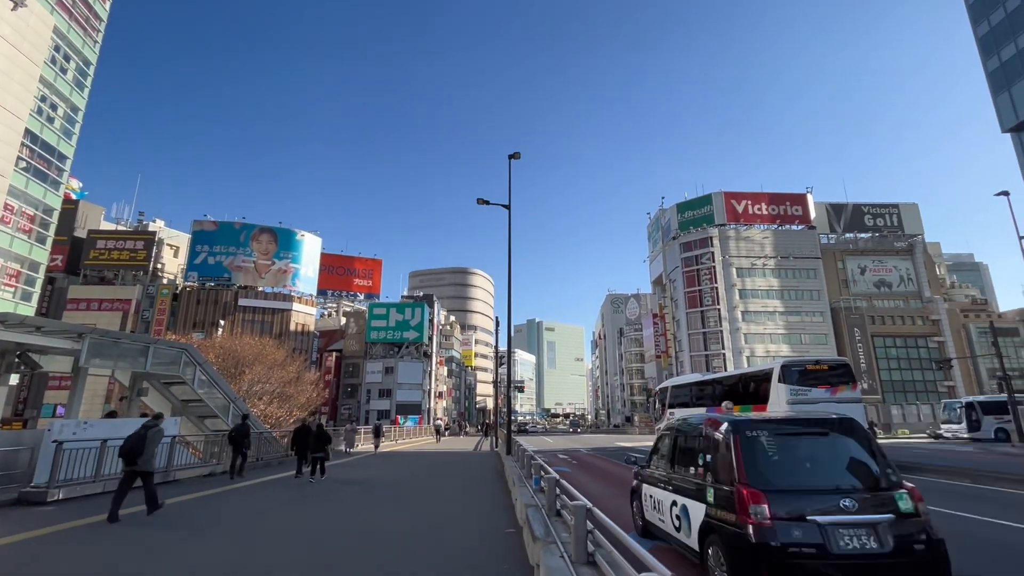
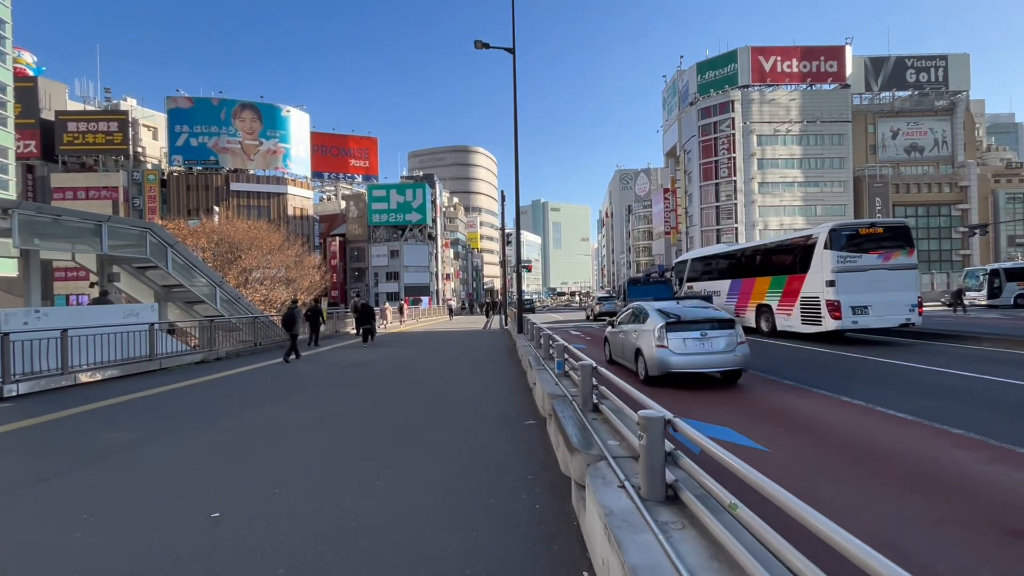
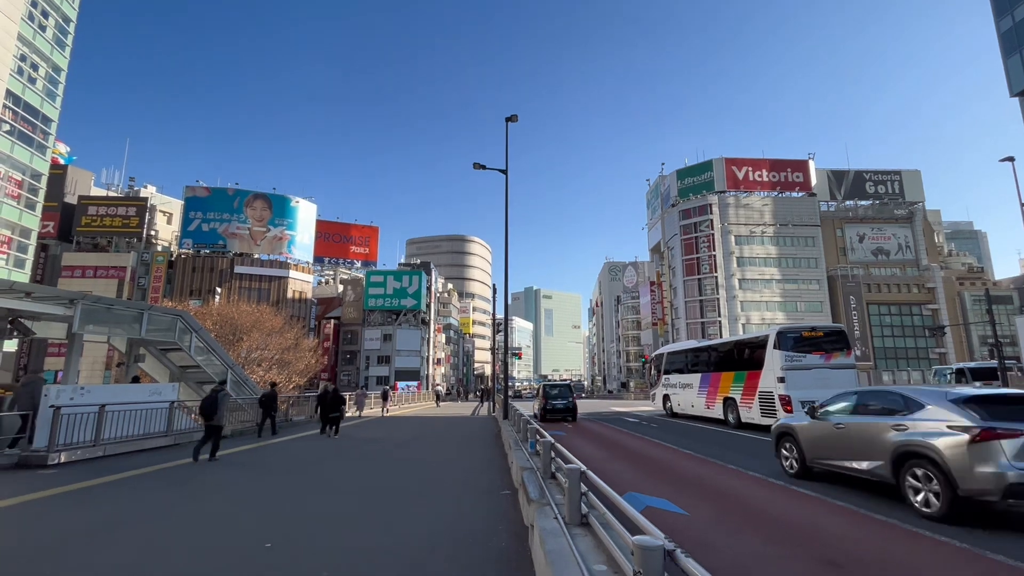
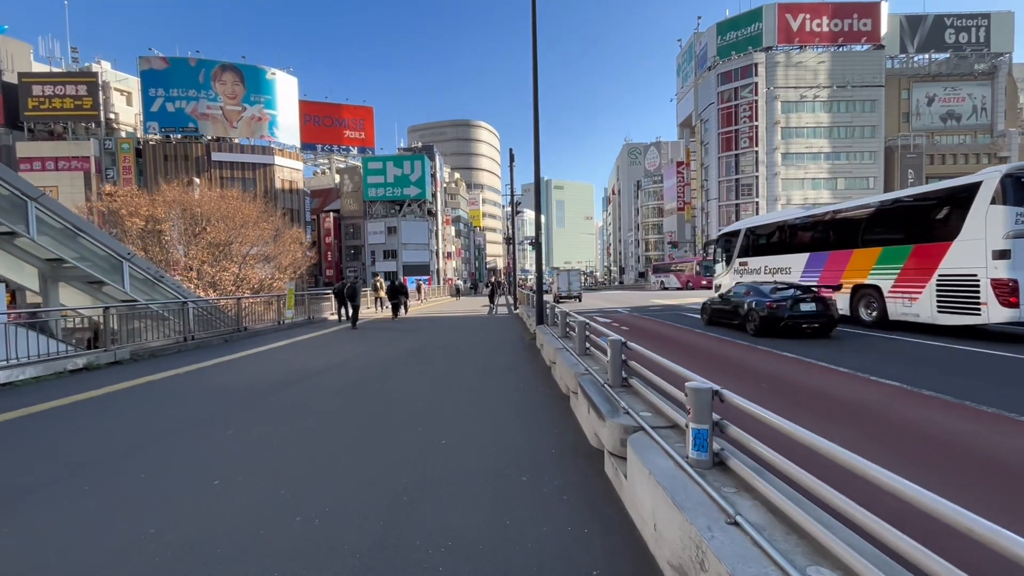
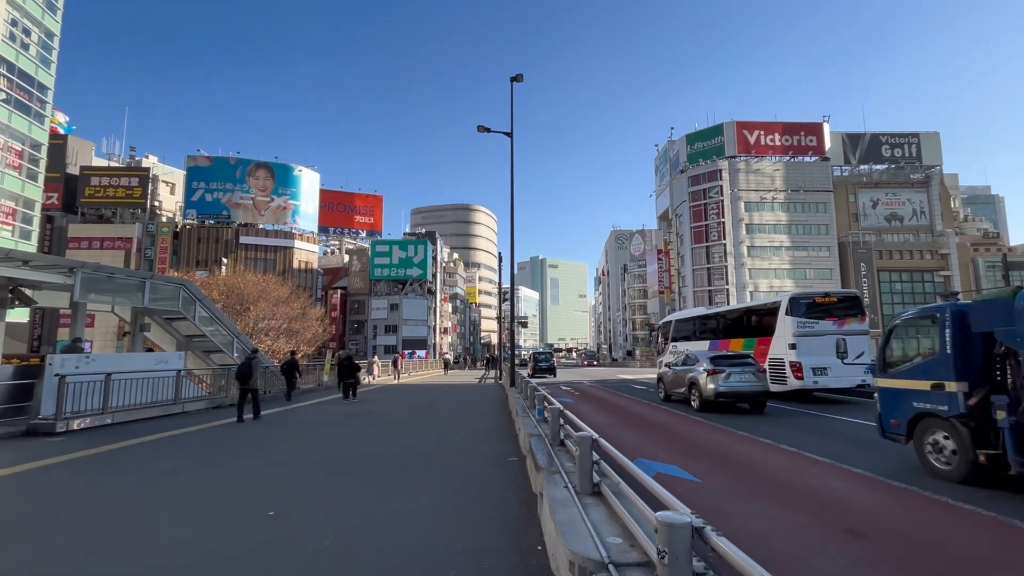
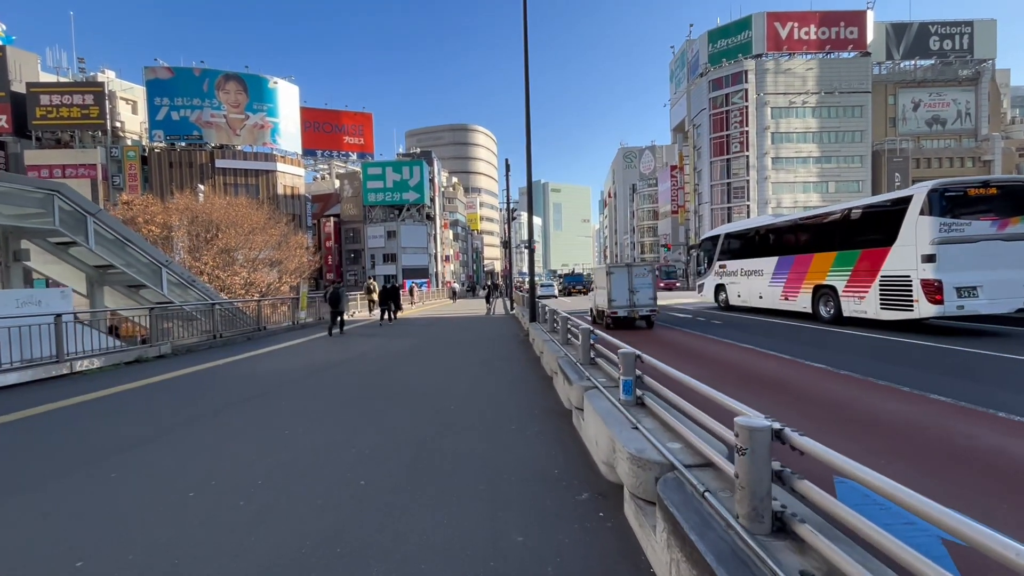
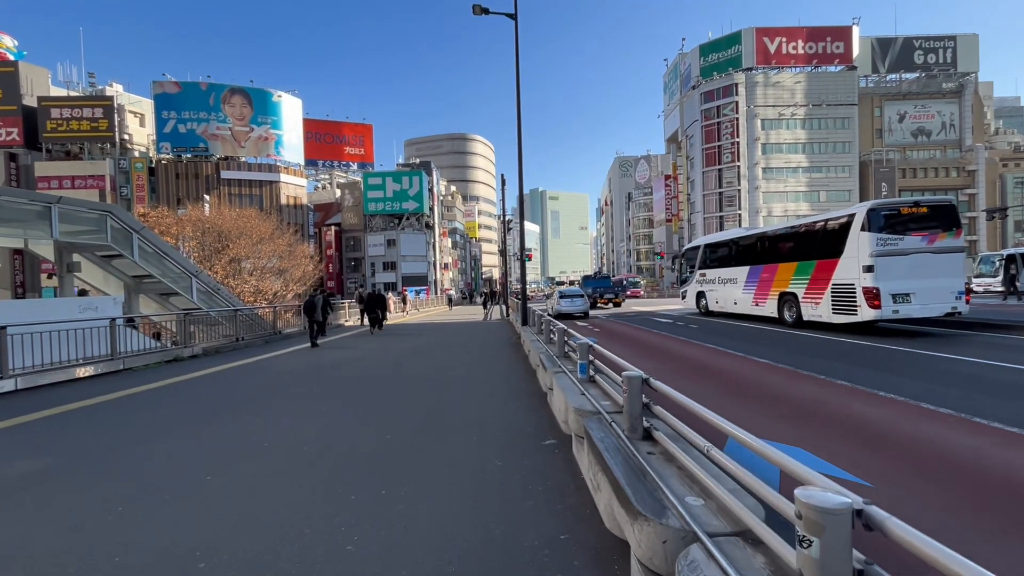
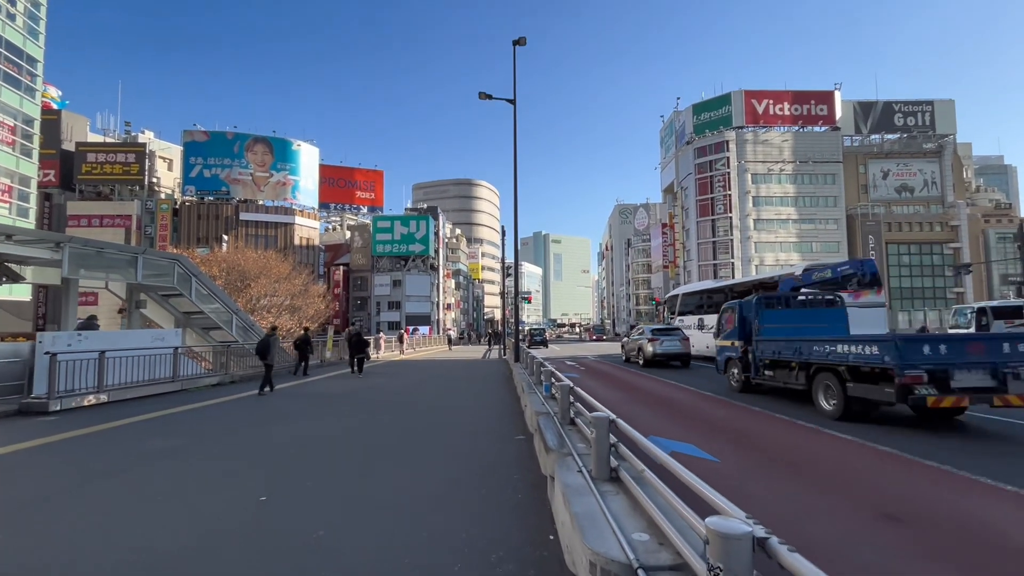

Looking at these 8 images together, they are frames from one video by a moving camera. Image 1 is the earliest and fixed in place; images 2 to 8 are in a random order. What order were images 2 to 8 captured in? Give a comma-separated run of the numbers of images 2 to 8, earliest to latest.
3, 5, 8, 2, 7, 6, 4
